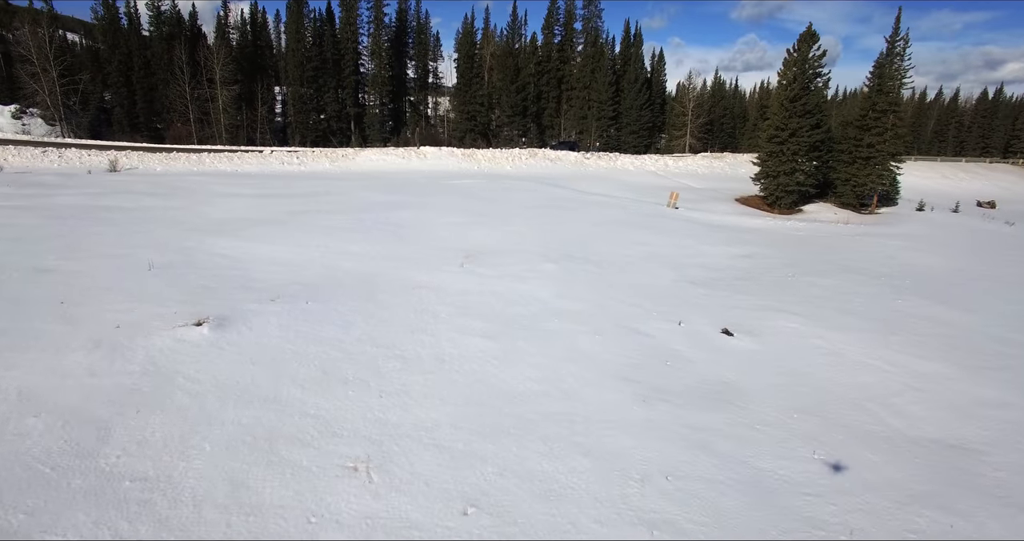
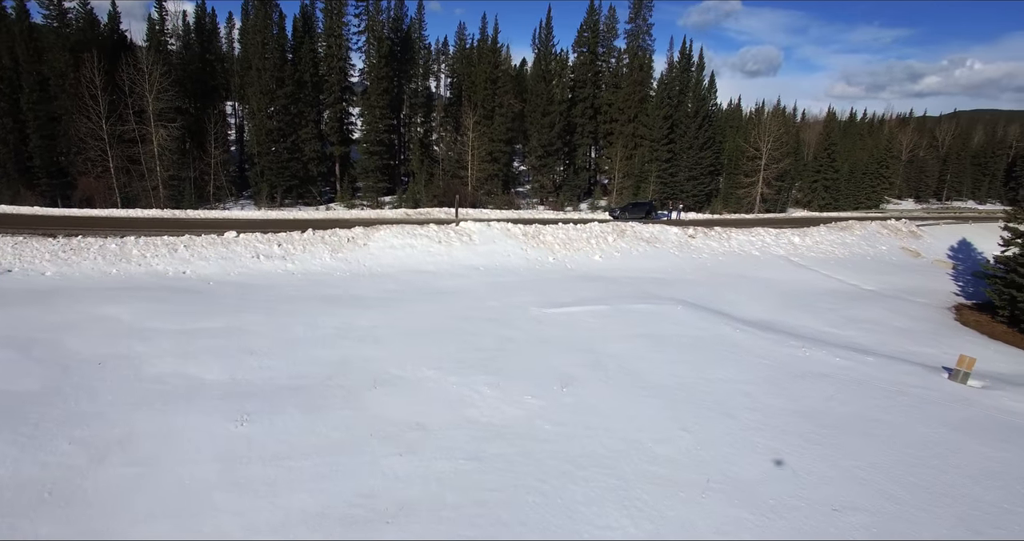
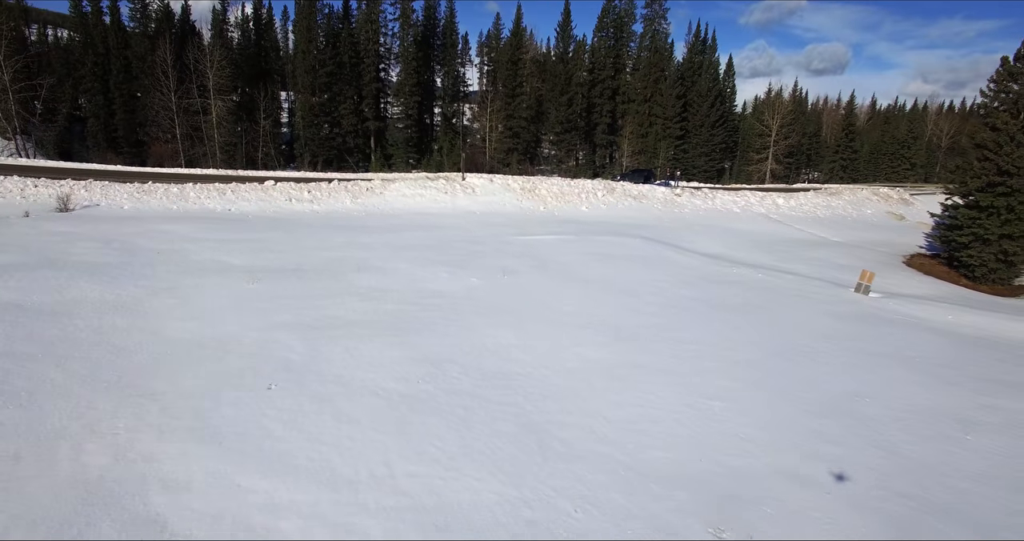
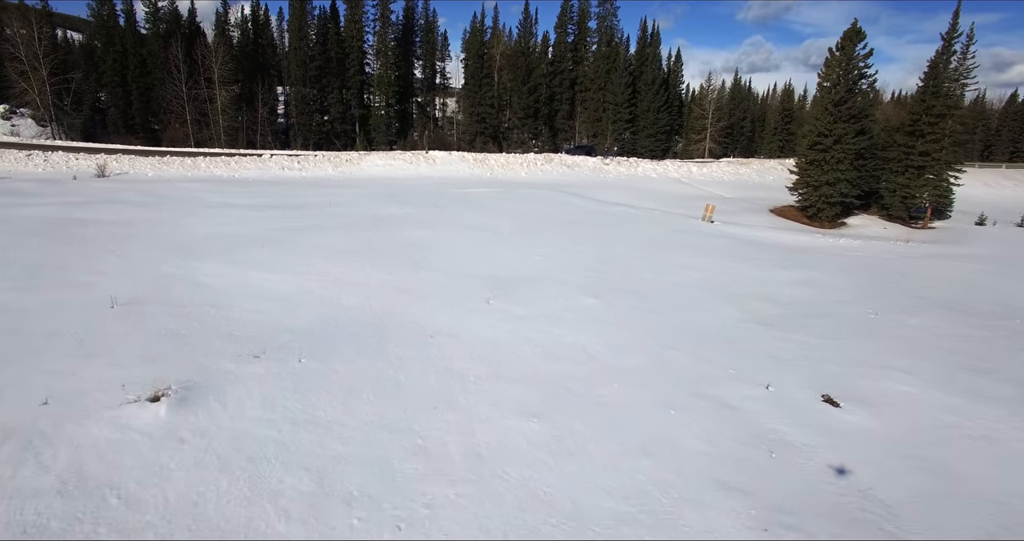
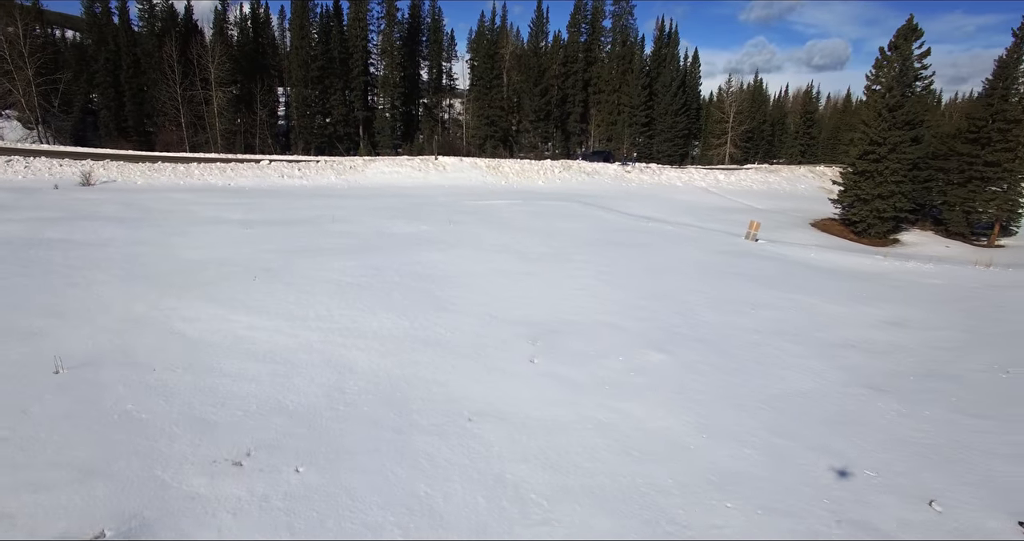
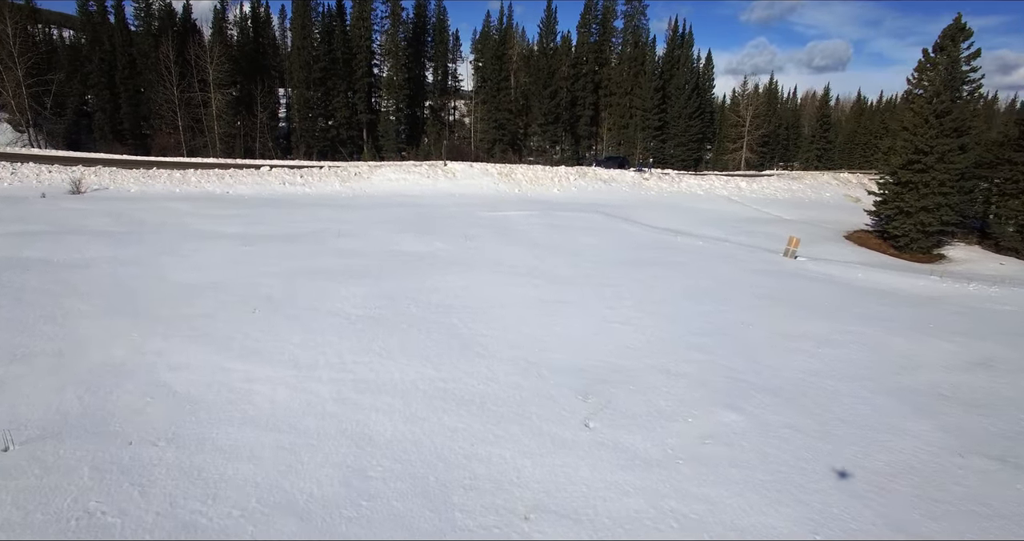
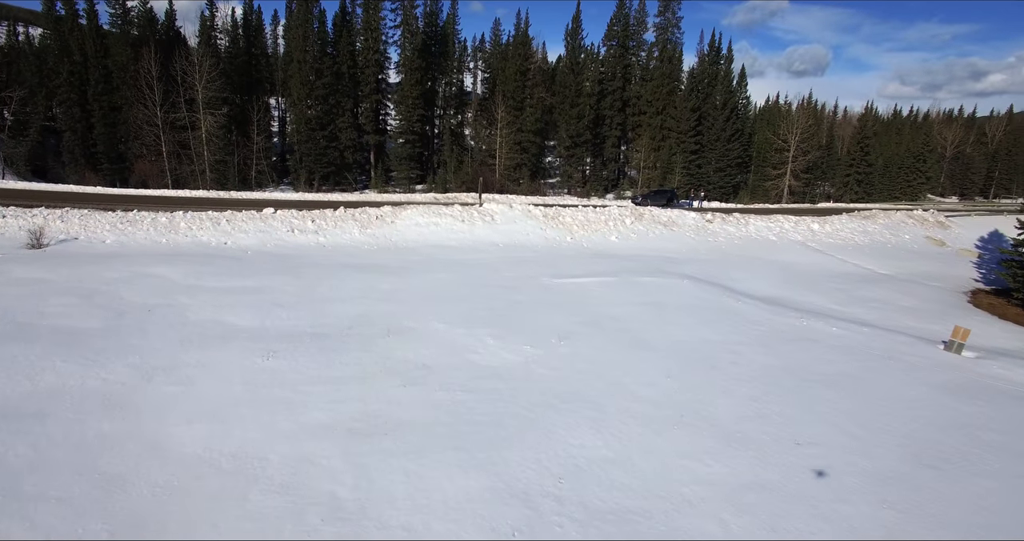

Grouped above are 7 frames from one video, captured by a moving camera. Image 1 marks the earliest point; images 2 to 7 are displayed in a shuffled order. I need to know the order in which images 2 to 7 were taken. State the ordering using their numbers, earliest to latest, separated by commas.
4, 5, 6, 3, 7, 2
